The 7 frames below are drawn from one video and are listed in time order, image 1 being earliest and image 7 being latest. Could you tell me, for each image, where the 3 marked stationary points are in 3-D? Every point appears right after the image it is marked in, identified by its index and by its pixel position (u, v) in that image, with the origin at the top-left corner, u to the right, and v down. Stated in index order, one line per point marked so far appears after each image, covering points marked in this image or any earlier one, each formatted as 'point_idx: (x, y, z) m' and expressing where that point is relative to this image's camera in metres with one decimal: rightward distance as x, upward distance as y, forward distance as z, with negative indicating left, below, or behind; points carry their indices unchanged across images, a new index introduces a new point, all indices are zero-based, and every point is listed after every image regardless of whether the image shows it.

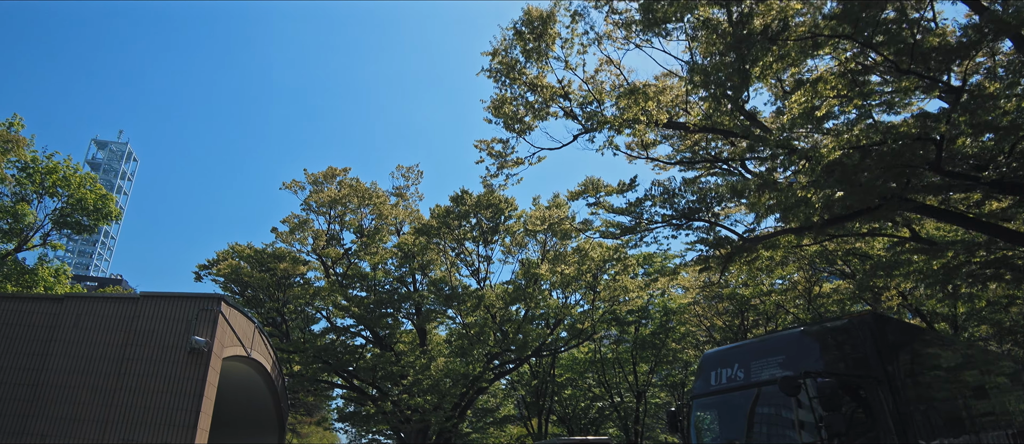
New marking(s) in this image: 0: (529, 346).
0: (+0.5, -4.1, +19.6) m
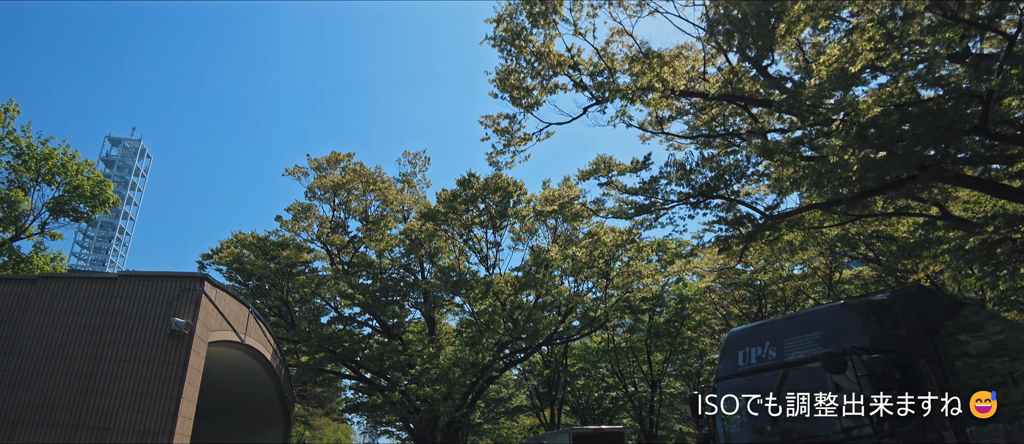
0: (+0.9, -3.6, +19.0) m
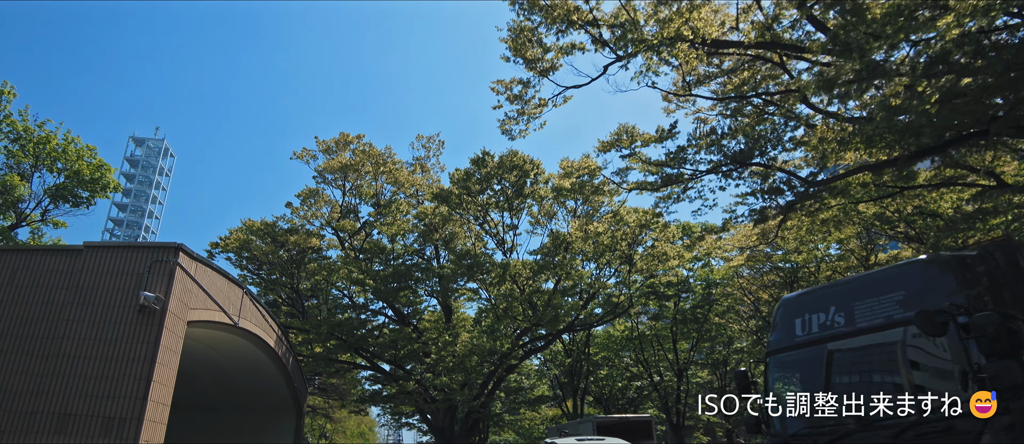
0: (+1.4, -3.0, +18.0) m
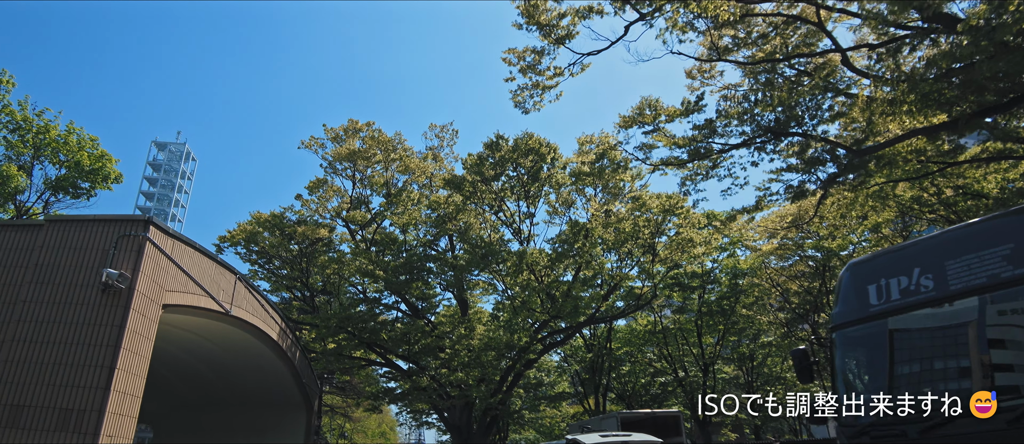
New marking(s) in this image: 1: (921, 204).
0: (+1.9, -2.6, +17.2) m
1: (+12.5, +0.5, +18.2) m
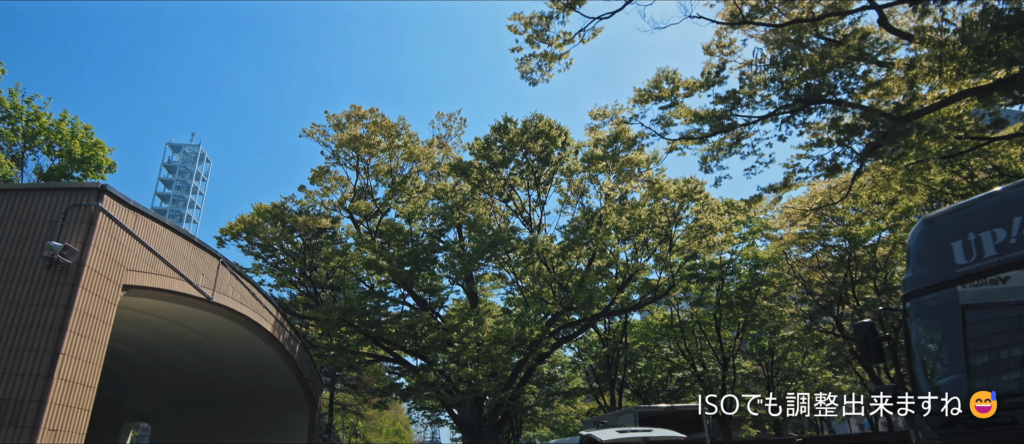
0: (+2.2, -2.2, +16.4) m
1: (+12.7, +1.0, +17.2) m
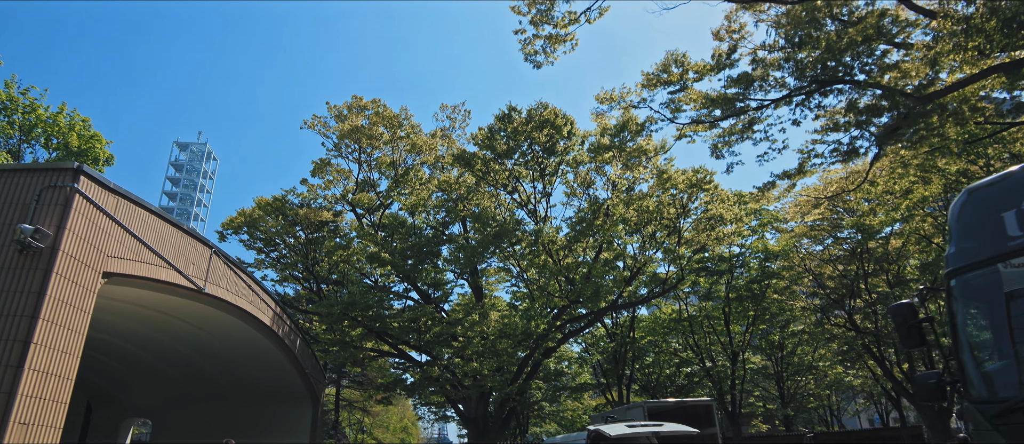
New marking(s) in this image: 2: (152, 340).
0: (+2.4, -2.0, +16.0) m
1: (+12.9, +1.3, +16.7) m
2: (-8.9, -2.8, +14.8) m
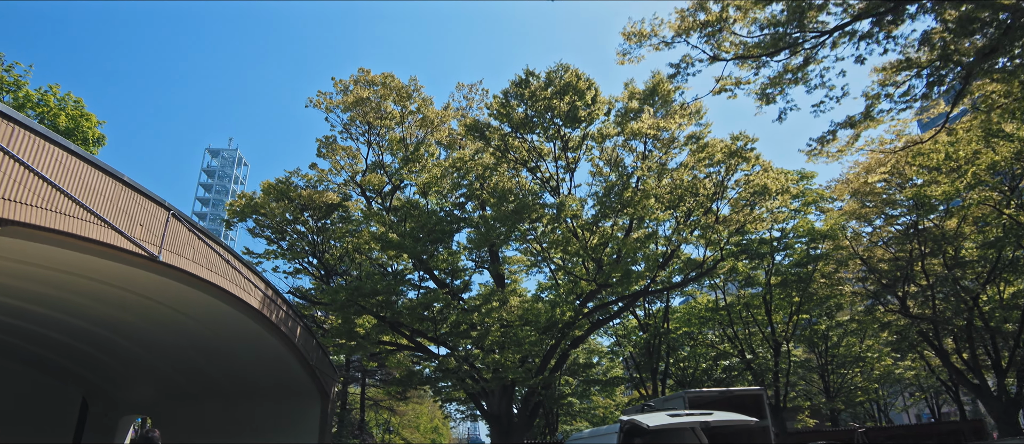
0: (+2.9, -1.4, +14.6) m
1: (+13.4, +2.2, +14.8) m
2: (-8.4, -2.5, +13.9) m
